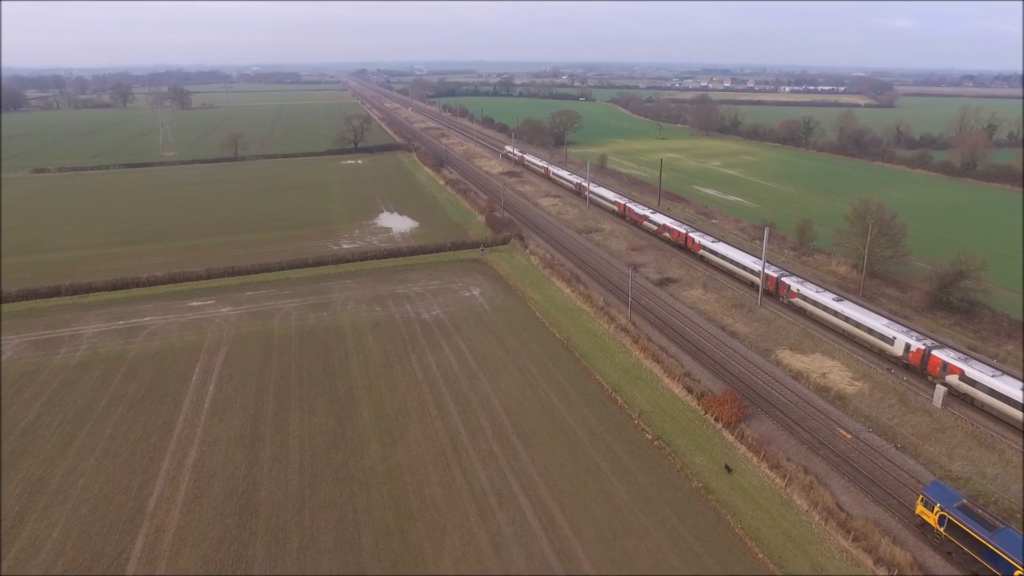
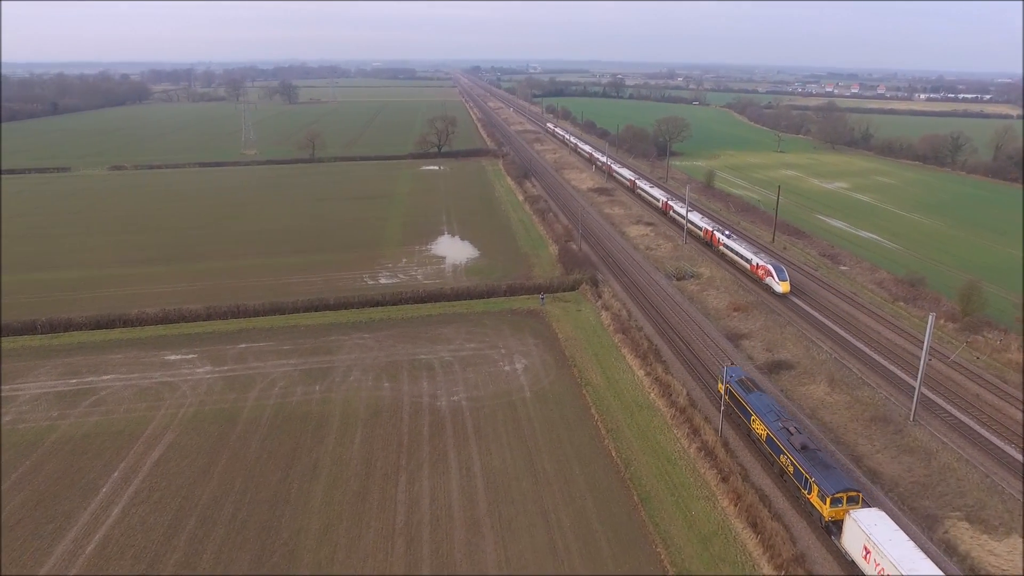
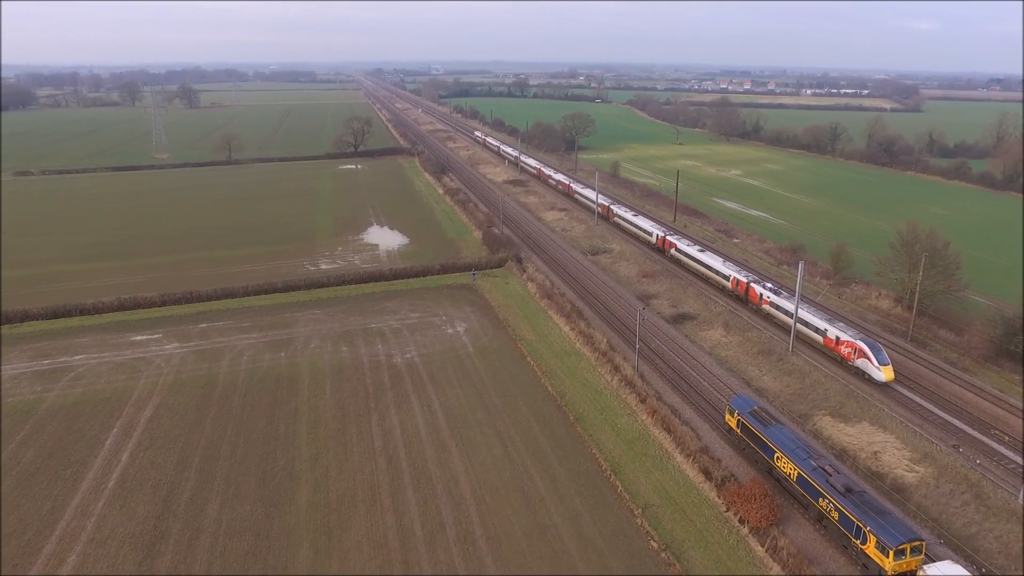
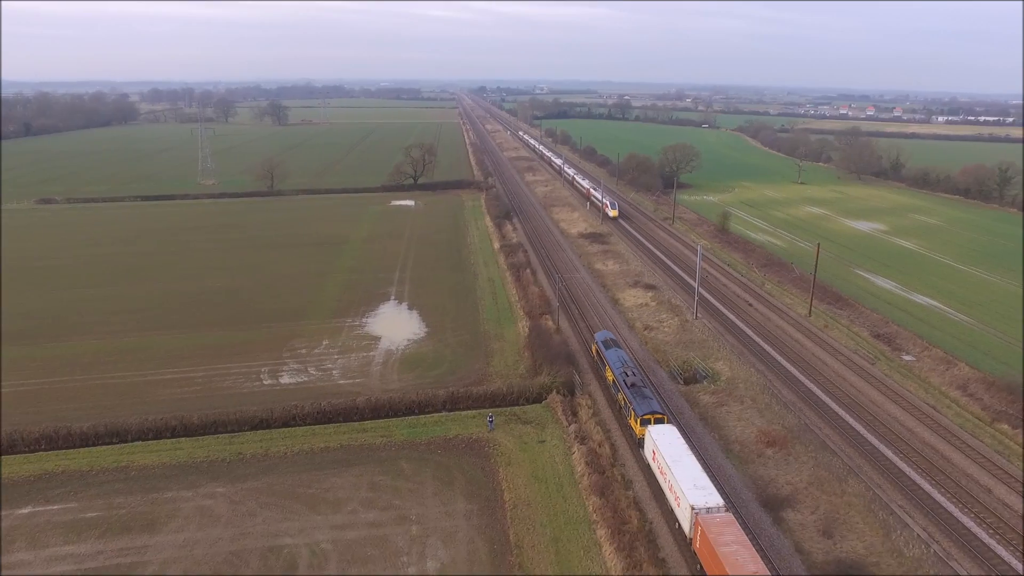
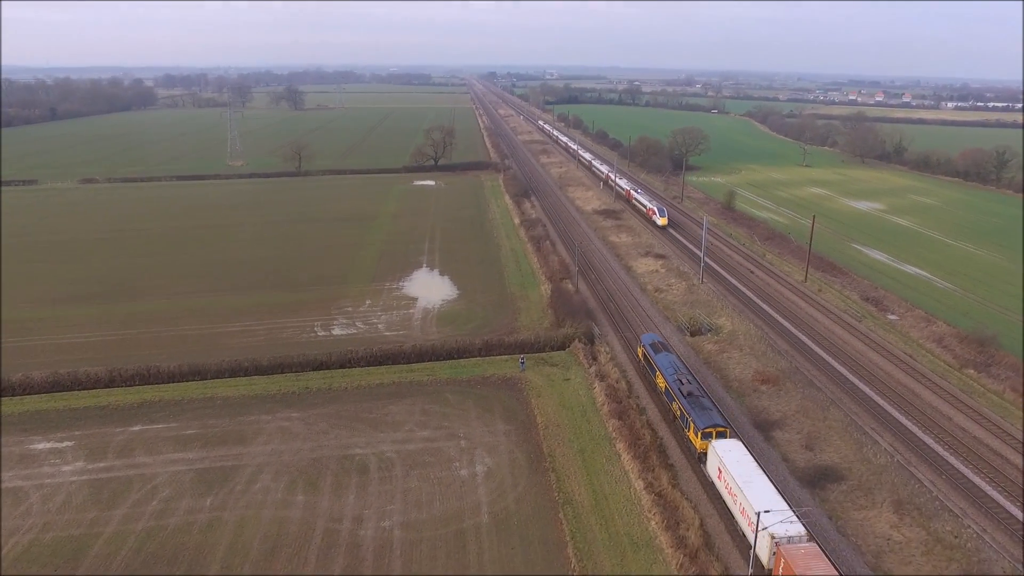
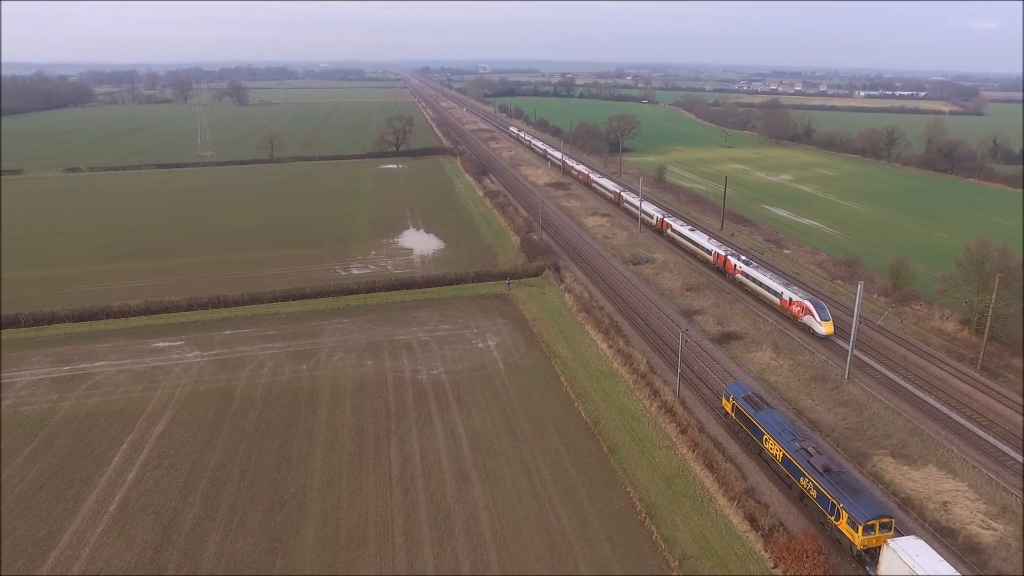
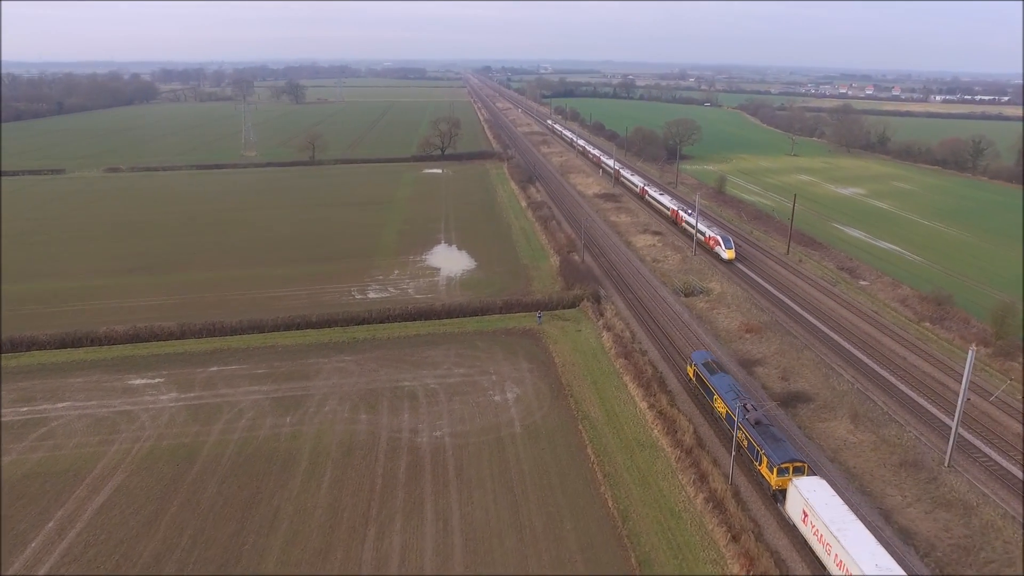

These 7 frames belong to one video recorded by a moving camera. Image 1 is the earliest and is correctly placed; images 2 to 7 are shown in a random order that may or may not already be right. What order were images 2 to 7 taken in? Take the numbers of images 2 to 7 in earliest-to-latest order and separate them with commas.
3, 6, 2, 7, 5, 4
